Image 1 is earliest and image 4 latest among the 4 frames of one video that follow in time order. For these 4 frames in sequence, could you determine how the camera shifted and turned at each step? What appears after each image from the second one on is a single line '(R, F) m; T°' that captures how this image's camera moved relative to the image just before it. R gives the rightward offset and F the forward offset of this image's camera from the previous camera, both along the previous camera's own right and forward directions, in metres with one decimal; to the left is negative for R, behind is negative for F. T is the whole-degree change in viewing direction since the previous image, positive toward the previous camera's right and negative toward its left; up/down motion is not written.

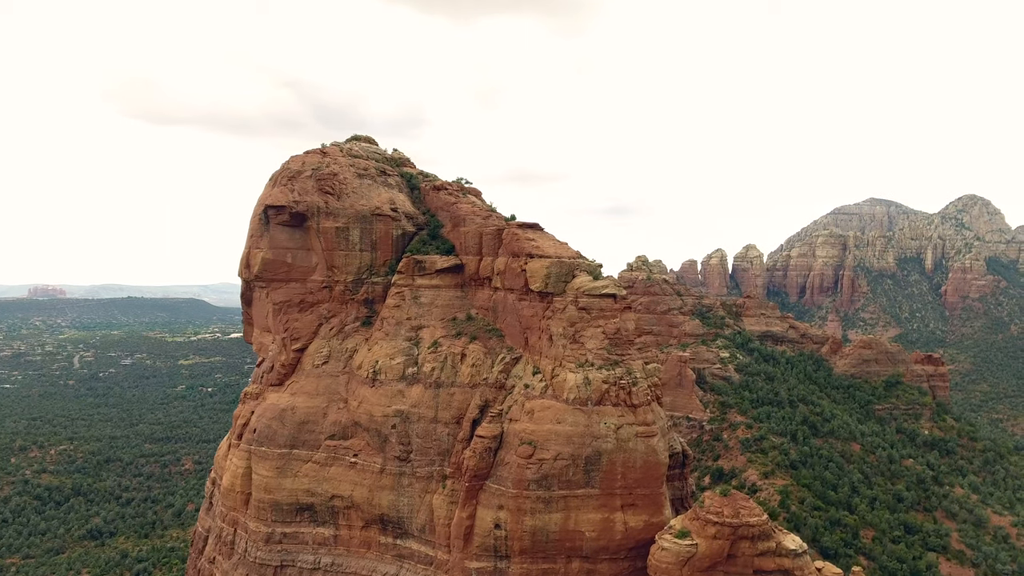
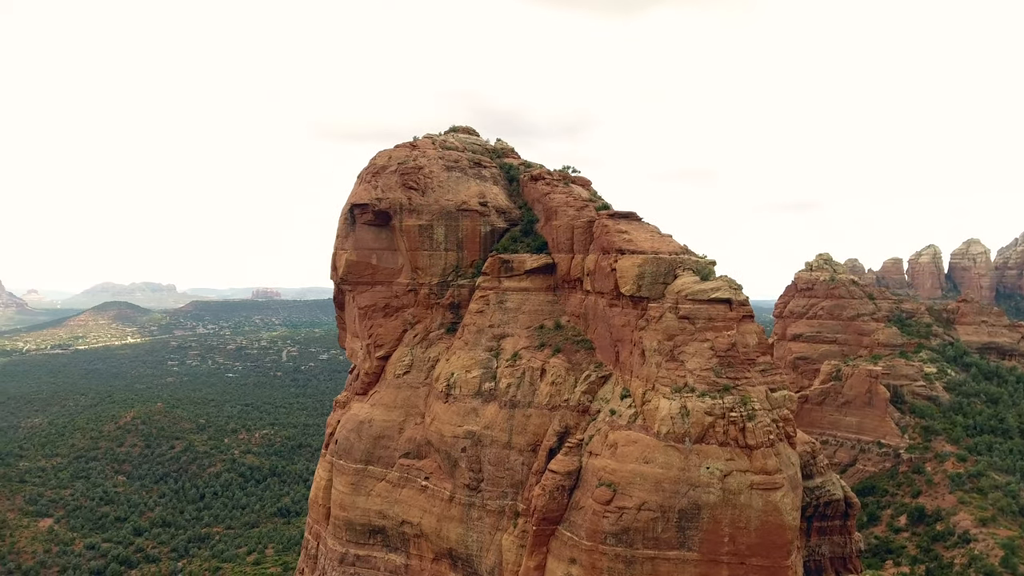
(+2.3, +3.6) m; -15°
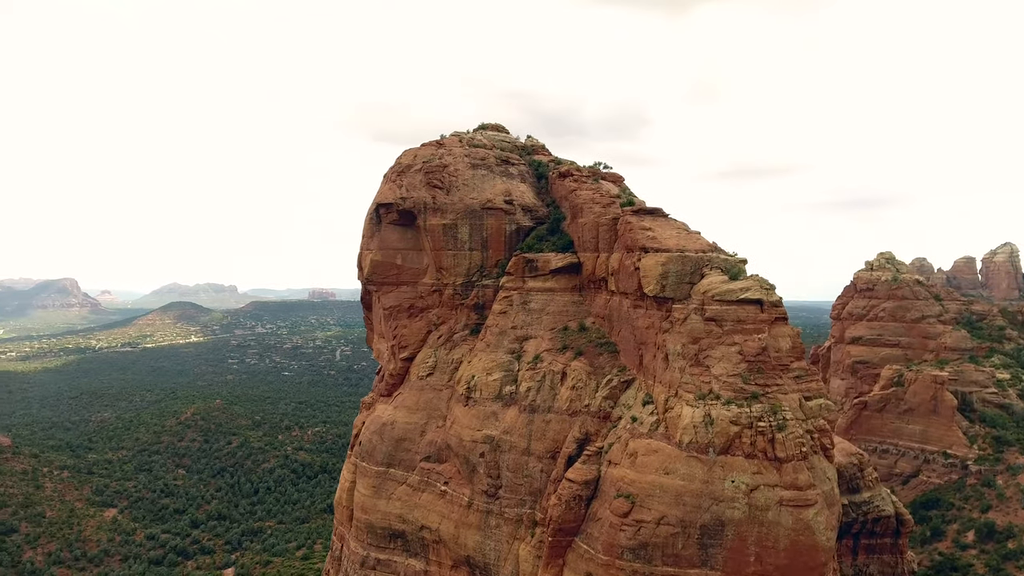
(+0.8, +0.6) m; -5°
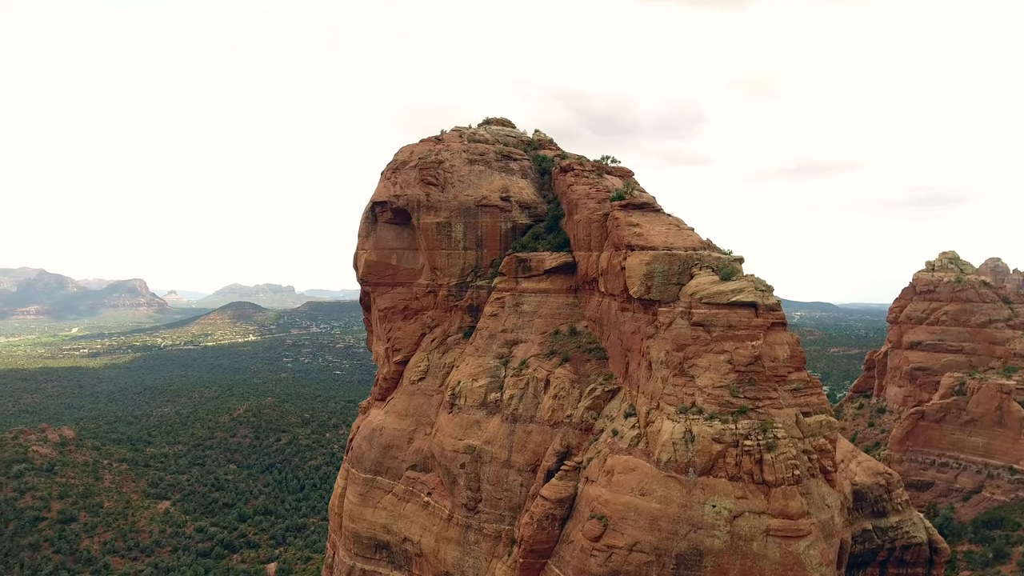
(+1.8, +1.1) m; -5°
